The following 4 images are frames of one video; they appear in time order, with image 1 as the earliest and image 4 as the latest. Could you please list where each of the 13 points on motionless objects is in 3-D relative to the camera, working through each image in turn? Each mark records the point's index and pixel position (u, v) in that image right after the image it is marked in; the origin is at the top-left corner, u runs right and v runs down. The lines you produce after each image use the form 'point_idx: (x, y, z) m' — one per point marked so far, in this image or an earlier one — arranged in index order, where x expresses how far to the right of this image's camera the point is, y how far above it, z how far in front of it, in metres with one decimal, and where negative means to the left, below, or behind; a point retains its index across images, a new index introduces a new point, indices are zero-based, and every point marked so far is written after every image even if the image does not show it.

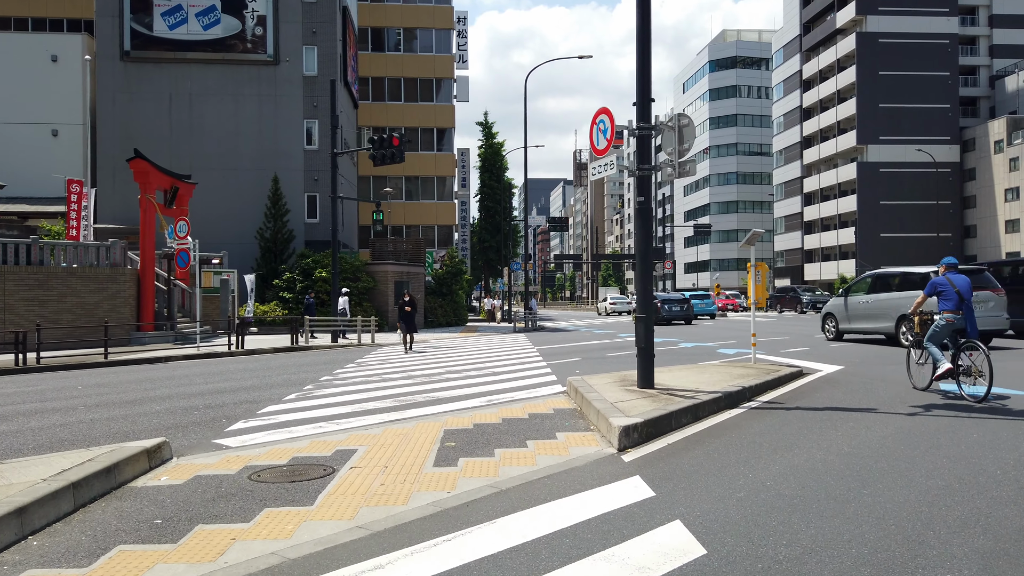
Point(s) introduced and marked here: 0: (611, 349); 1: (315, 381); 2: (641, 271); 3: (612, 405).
0: (+2.4, -1.5, +18.3) m
1: (-3.5, -1.6, +13.4) m
2: (+1.6, +0.3, +9.6) m
3: (+1.1, -1.3, +8.4) m
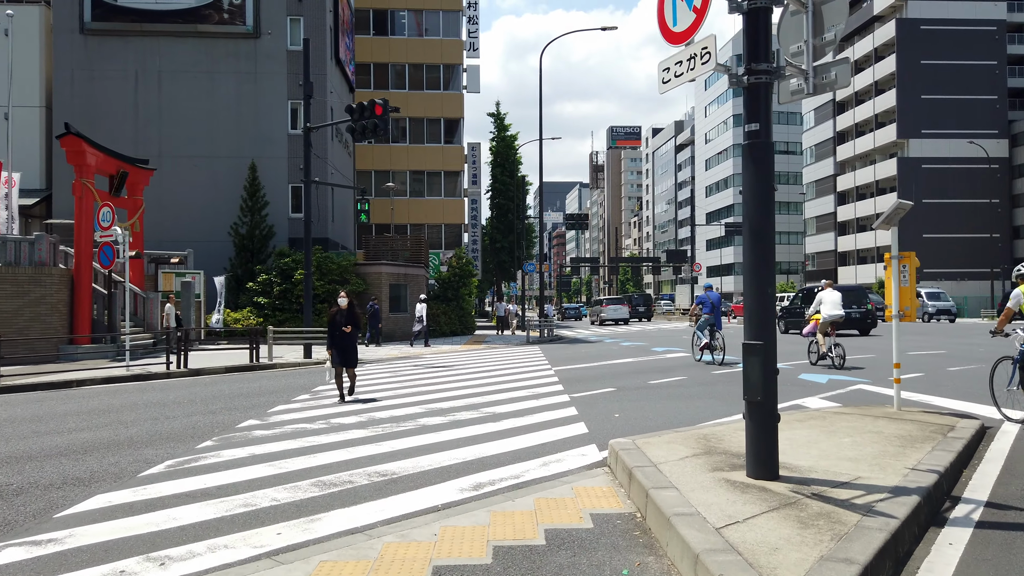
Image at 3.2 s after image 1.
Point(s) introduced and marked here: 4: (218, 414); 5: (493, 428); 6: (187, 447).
0: (+2.6, -1.6, +13.9) m
1: (-3.4, -1.7, +9.1) m
2: (+1.6, +0.2, +5.2) m
3: (+1.1, -1.3, +4.0) m
4: (-4.0, -1.7, +10.4) m
5: (-0.2, -1.6, +8.7) m
6: (-3.4, -1.7, +7.9) m
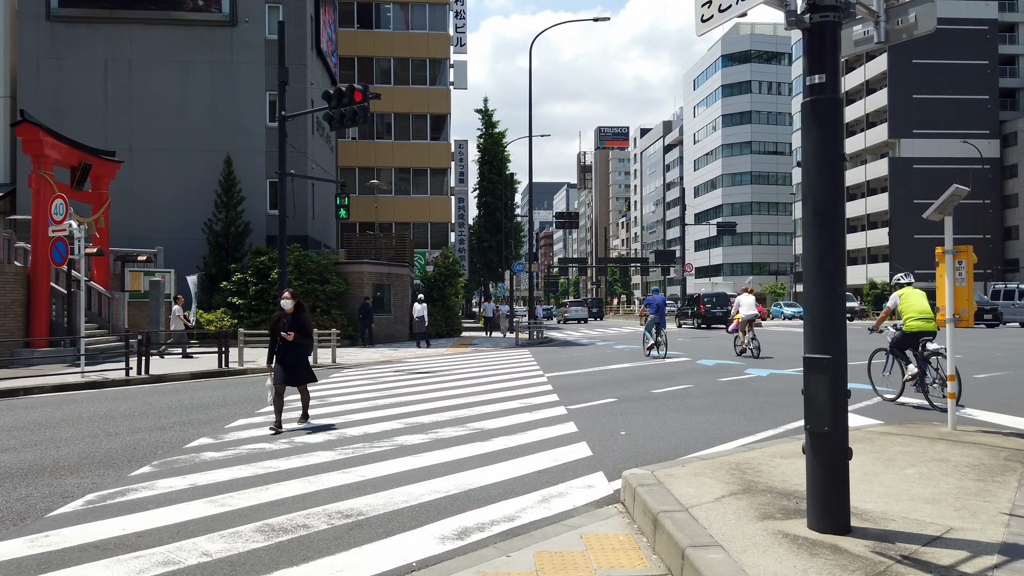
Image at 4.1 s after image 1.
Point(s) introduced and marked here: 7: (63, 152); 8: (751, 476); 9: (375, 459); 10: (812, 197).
0: (+2.5, -1.6, +12.8) m
1: (-3.4, -1.7, +7.9) m
2: (+1.6, +0.2, +4.1) m
3: (+1.1, -1.3, +2.9) m
4: (-4.1, -1.7, +9.1) m
5: (-0.3, -1.6, +7.6) m
6: (-3.4, -1.6, +6.7) m
7: (-11.3, +3.4, +19.3) m
8: (+1.6, -1.3, +5.2) m
9: (-1.3, -1.6, +7.3) m
10: (+1.6, +0.5, +4.1) m
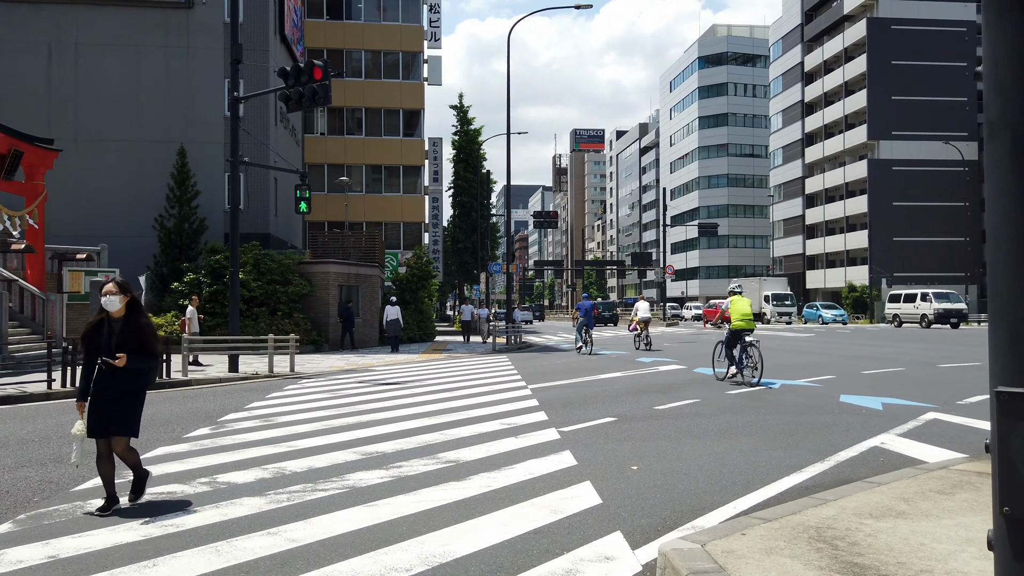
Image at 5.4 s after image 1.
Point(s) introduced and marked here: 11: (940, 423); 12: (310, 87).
0: (+2.2, -1.6, +11.2) m
1: (-3.6, -1.6, +6.1) m
2: (+1.6, +0.3, +2.4) m
3: (+1.1, -1.2, +1.2) m
4: (-4.3, -1.7, +7.3) m
5: (-0.4, -1.6, +5.9) m
6: (-3.5, -1.6, +4.9) m
7: (-11.8, +3.4, +17.2) m
8: (+1.6, -1.2, +3.6) m
9: (-1.4, -1.6, +5.6) m
10: (+1.6, +0.5, +2.5) m
11: (+4.7, -1.5, +8.4) m
12: (-3.9, +3.9, +14.9) m
